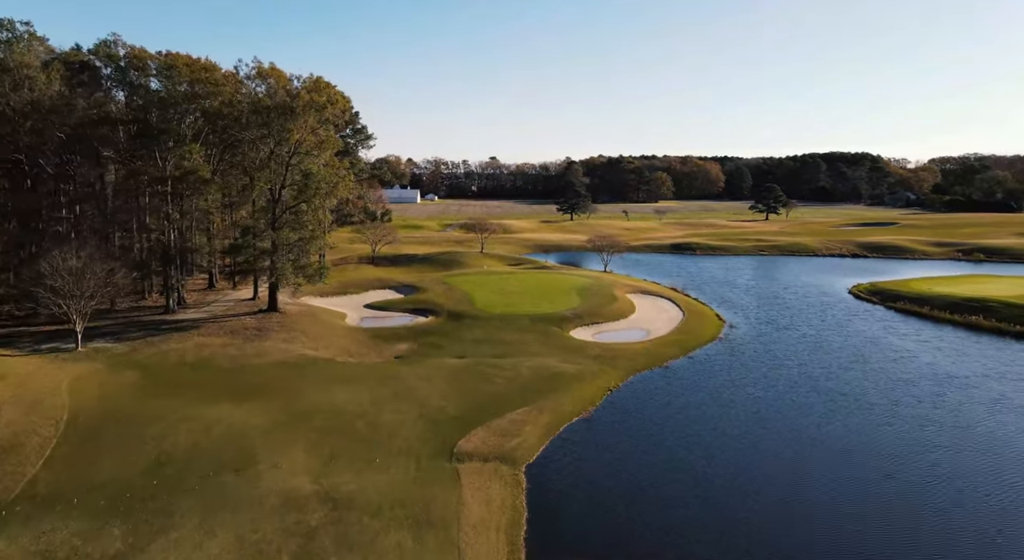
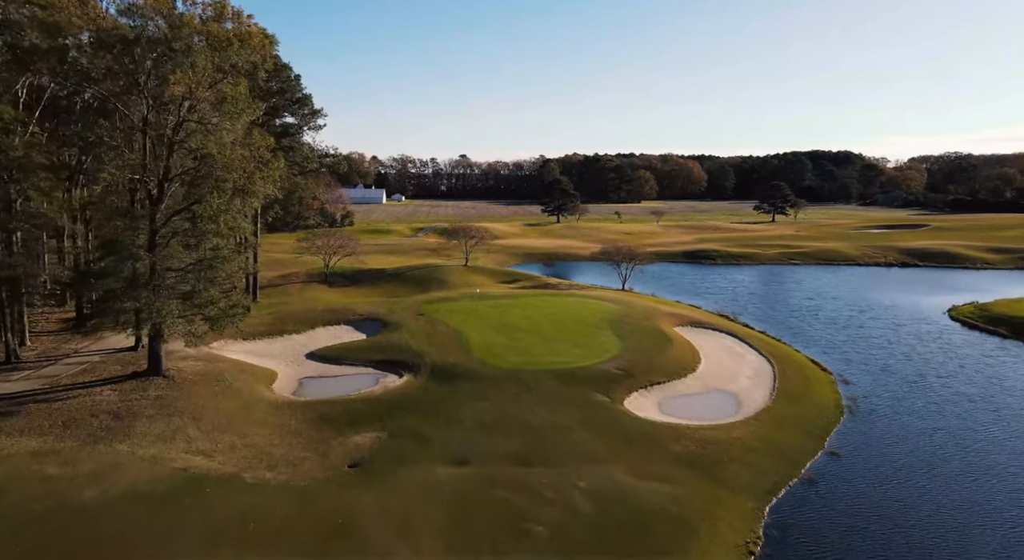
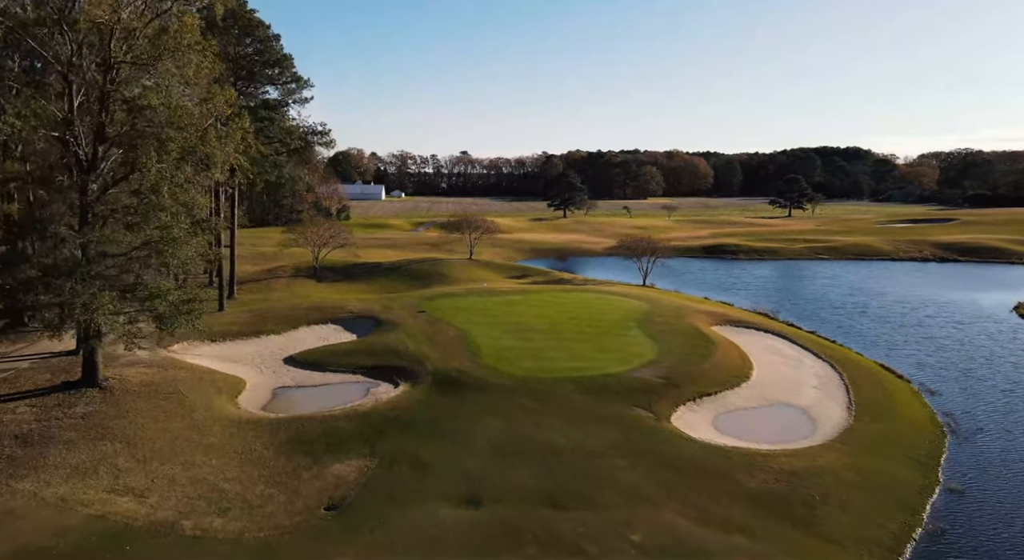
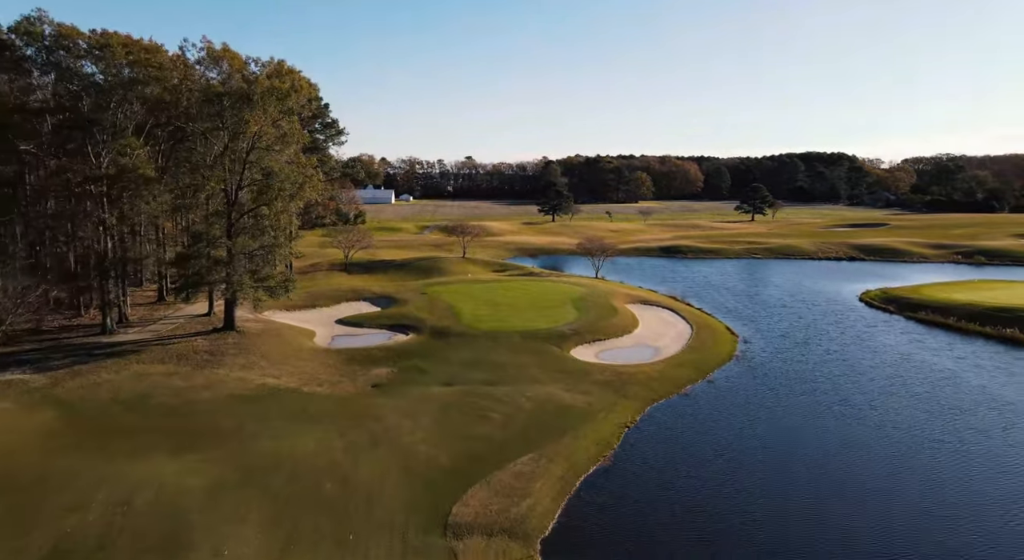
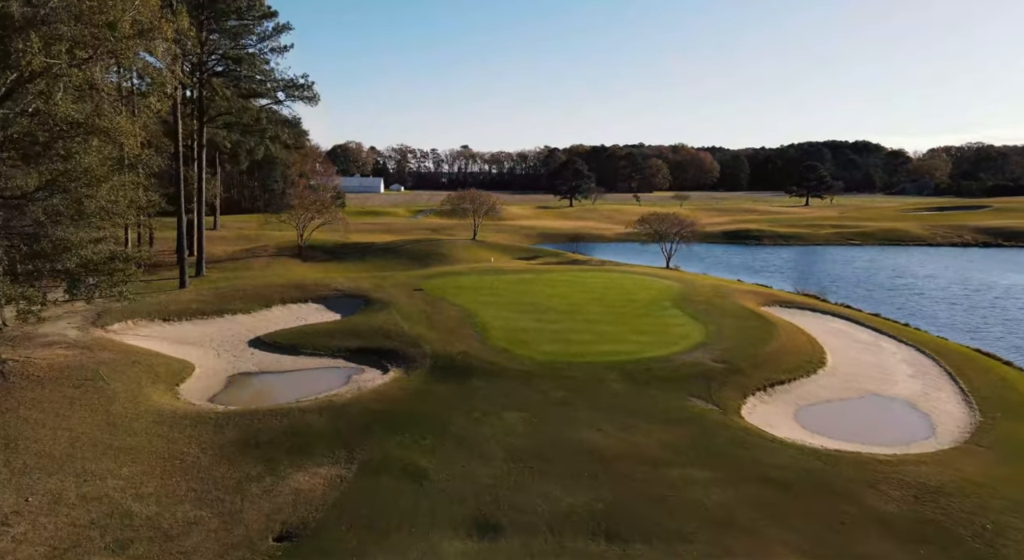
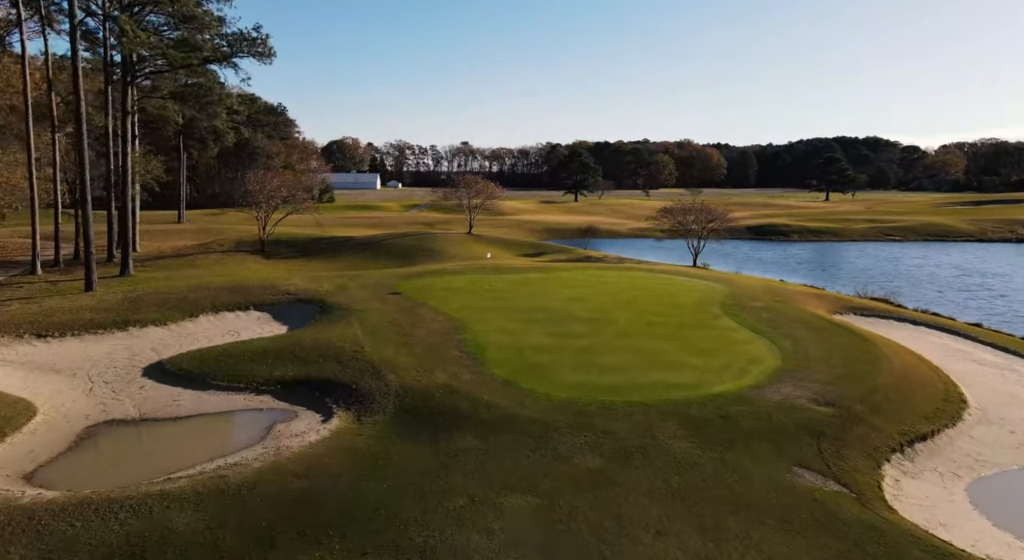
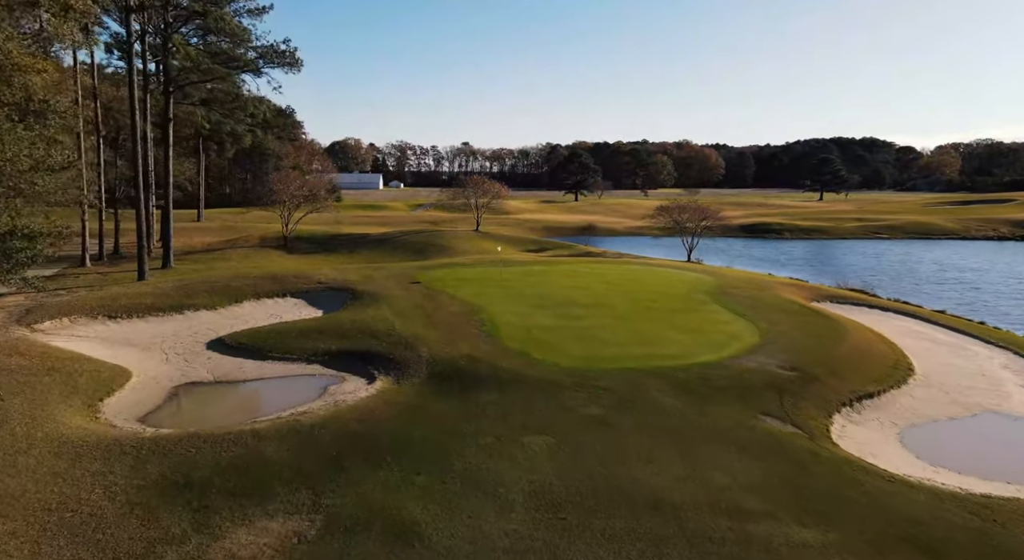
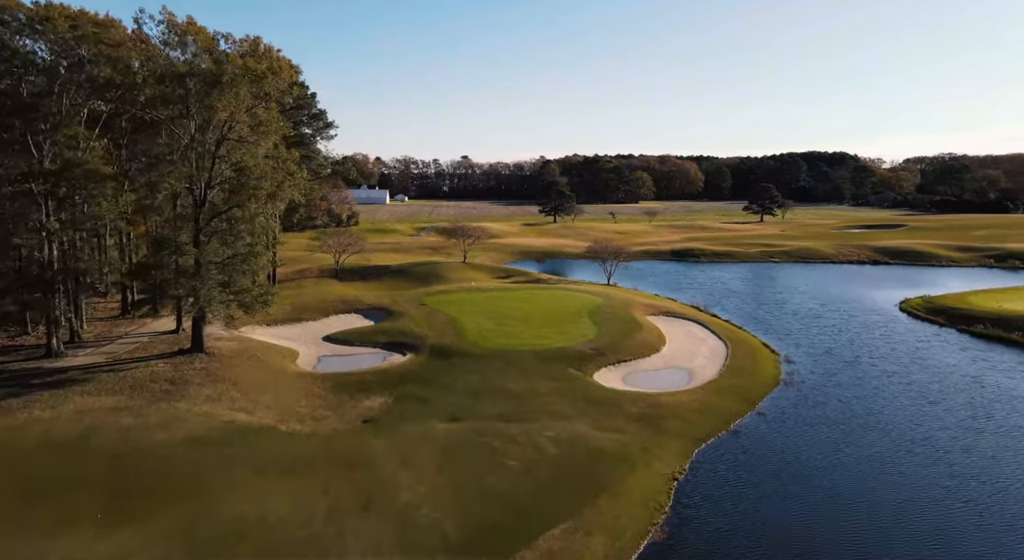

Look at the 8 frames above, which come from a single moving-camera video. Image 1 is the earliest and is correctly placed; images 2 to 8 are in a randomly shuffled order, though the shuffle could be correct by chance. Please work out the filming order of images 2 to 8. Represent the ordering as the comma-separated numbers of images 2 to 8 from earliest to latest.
4, 8, 2, 3, 5, 7, 6
